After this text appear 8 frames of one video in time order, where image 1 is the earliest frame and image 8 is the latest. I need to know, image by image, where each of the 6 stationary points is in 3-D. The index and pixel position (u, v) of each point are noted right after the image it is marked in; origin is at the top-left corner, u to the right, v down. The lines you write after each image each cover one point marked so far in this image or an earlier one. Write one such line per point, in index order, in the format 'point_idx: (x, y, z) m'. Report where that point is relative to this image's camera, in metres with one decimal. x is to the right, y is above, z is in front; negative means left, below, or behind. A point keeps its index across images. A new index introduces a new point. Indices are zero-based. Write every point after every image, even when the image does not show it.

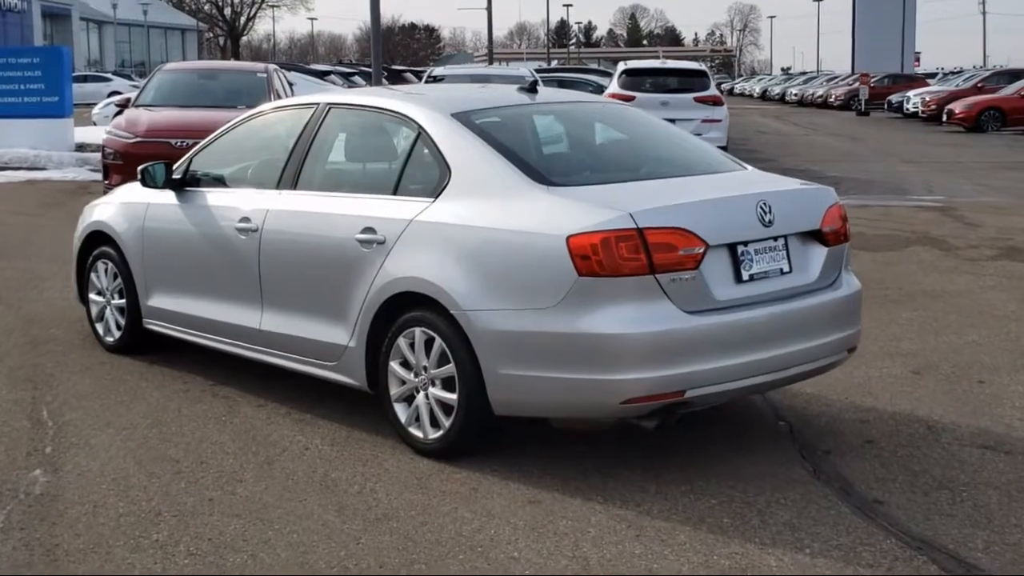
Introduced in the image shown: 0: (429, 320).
0: (-0.3, -0.1, +5.2) m
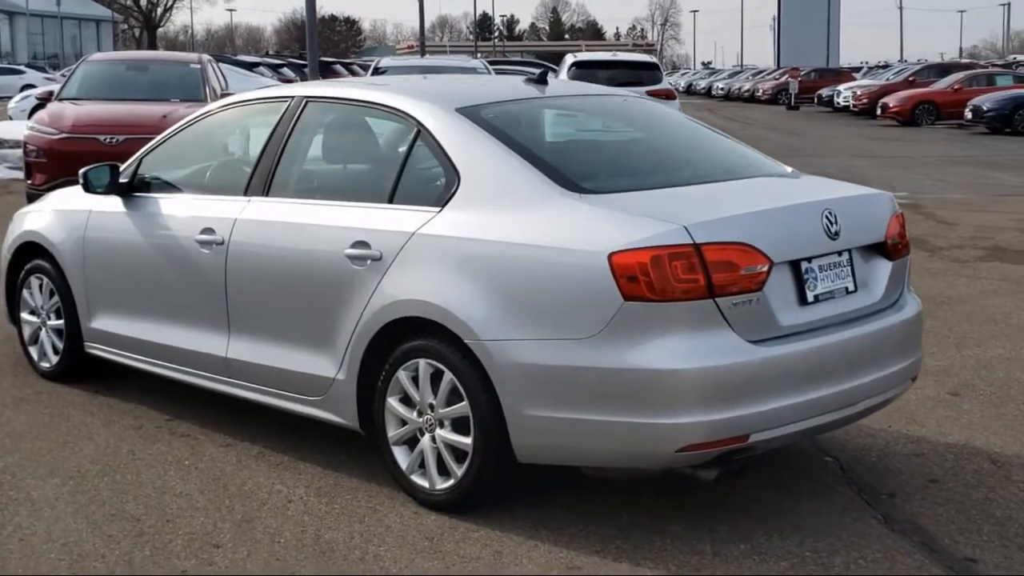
0: (-0.2, -0.2, +4.4) m
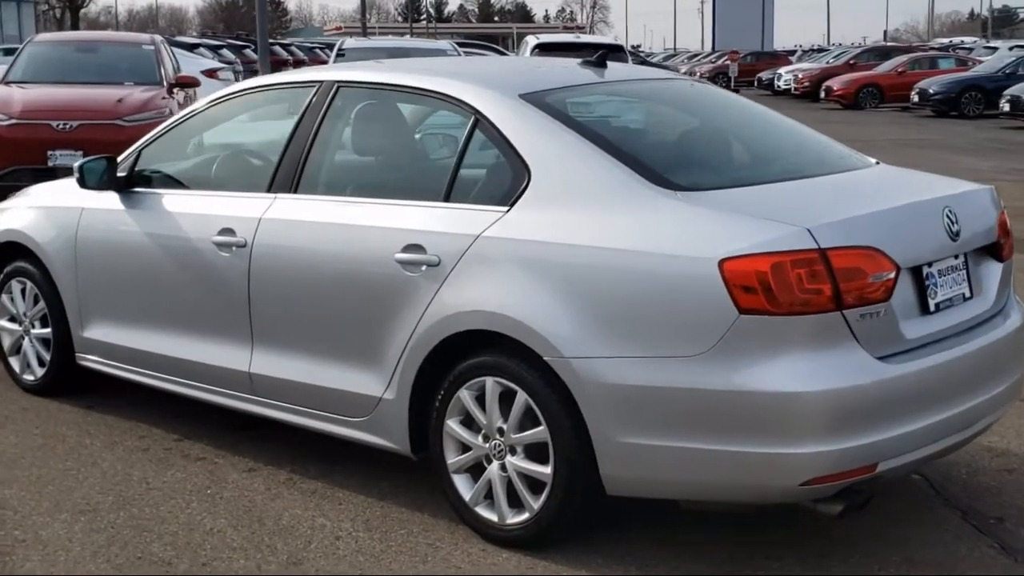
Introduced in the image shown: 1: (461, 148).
0: (0.0, -0.2, +4.0) m
1: (-0.2, +0.4, +4.3) m
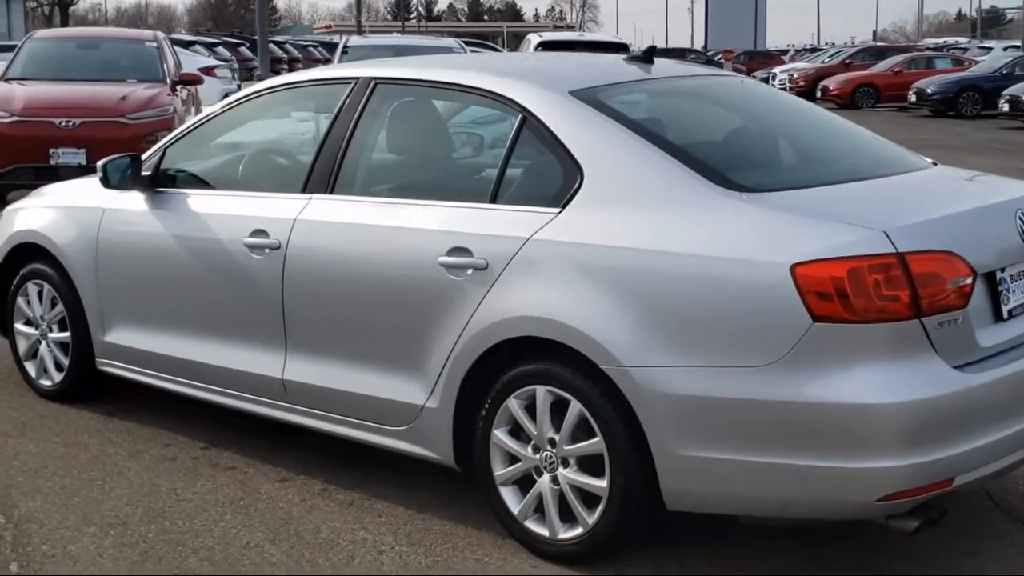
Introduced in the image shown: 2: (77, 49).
0: (+0.1, -0.3, +3.8) m
1: (0.0, +0.4, +4.1) m
2: (-4.3, +2.4, +13.2) m
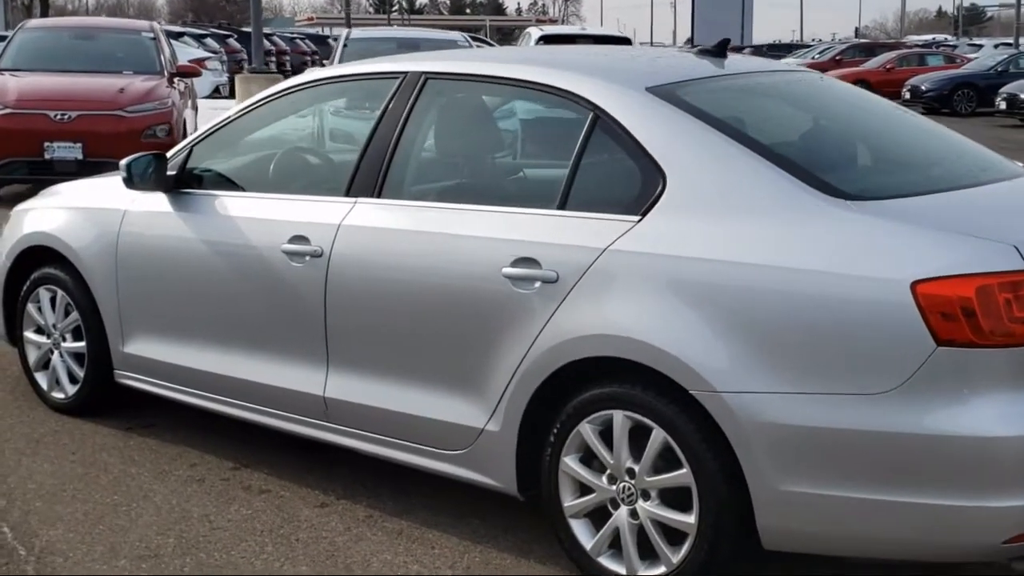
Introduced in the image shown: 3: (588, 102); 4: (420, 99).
0: (+0.3, -0.3, +3.5) m
1: (+0.2, +0.4, +3.8) m
2: (-4.2, +2.4, +12.8) m
3: (+0.2, +0.5, +3.8) m
4: (-0.3, +0.6, +4.2) m
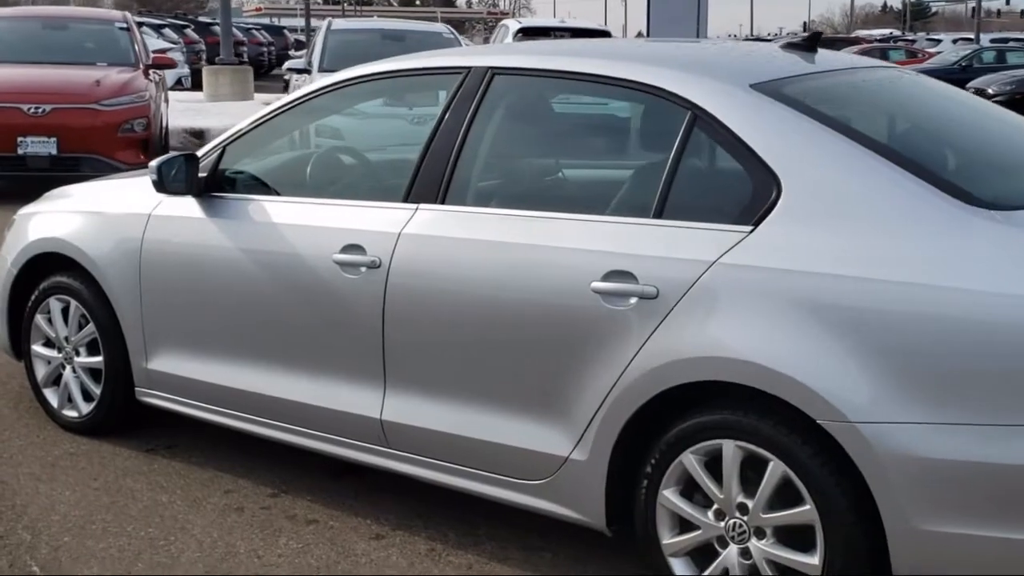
0: (+0.6, -0.3, +3.2) m
1: (+0.4, +0.4, +3.5) m
2: (-4.3, +2.4, +12.3) m
3: (+0.4, +0.5, +3.5) m
4: (-0.1, +0.6, +3.9) m
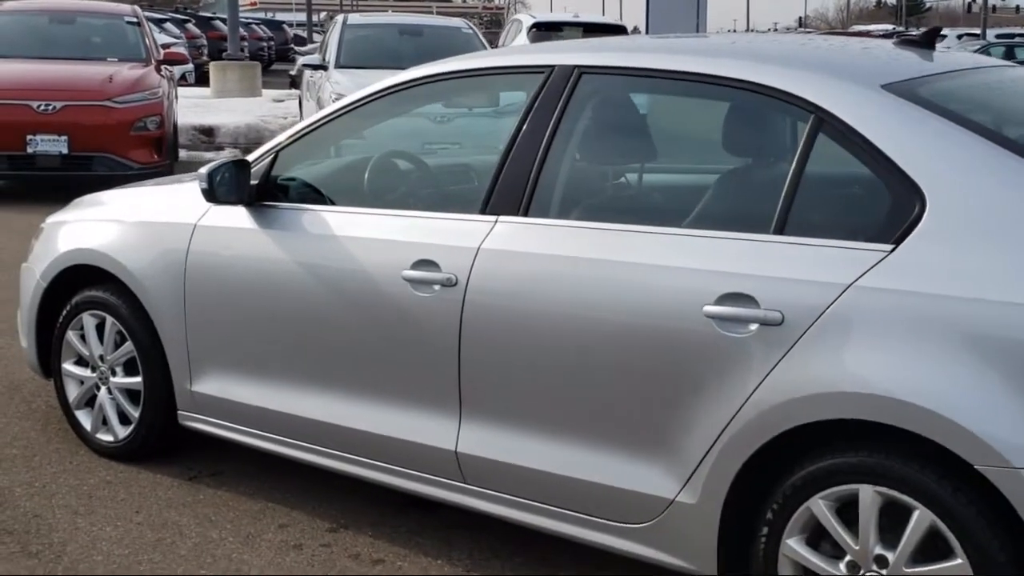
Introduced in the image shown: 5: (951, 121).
0: (+0.8, -0.4, +2.8) m
1: (+0.7, +0.3, +3.1) m
2: (-4.1, +2.4, +11.9) m
3: (+0.7, +0.4, +3.2) m
4: (+0.2, +0.5, +3.6) m
5: (+1.0, +0.4, +3.0) m
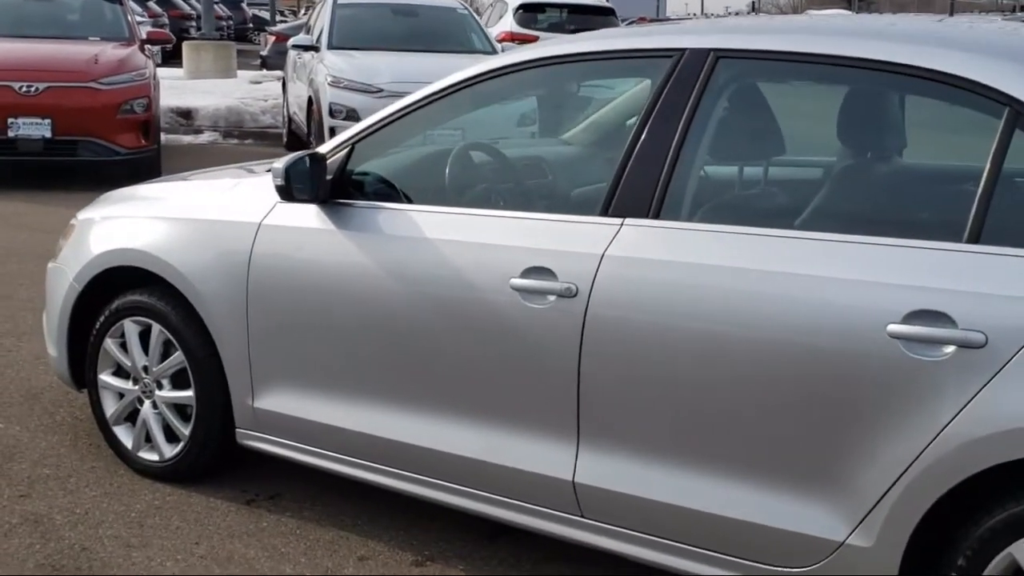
0: (+1.2, -0.4, +2.5) m
1: (+1.0, +0.3, +2.8) m
2: (-4.1, +2.4, +11.3) m
3: (+1.0, +0.4, +2.8) m
4: (+0.5, +0.5, +3.2) m
5: (+1.3, +0.3, +2.7) m
